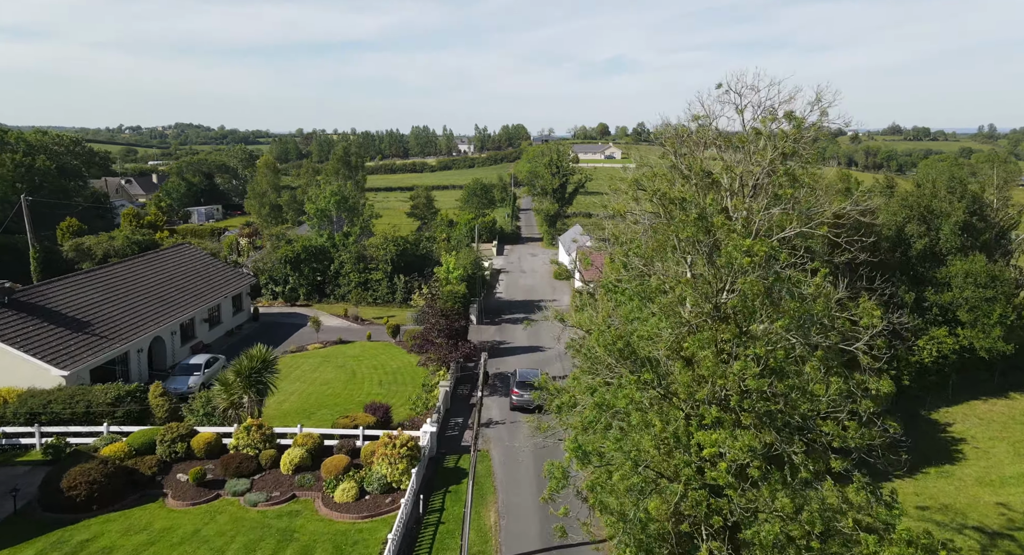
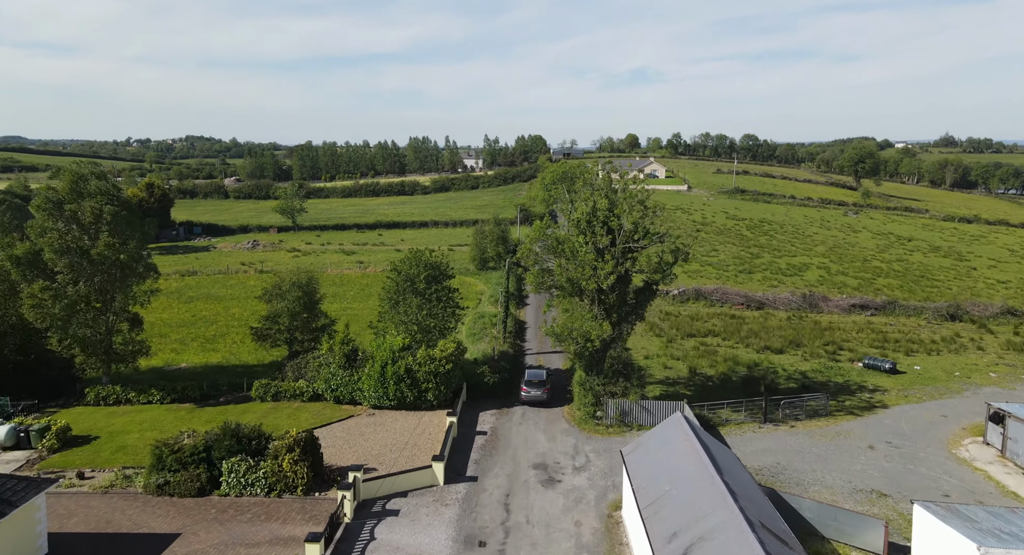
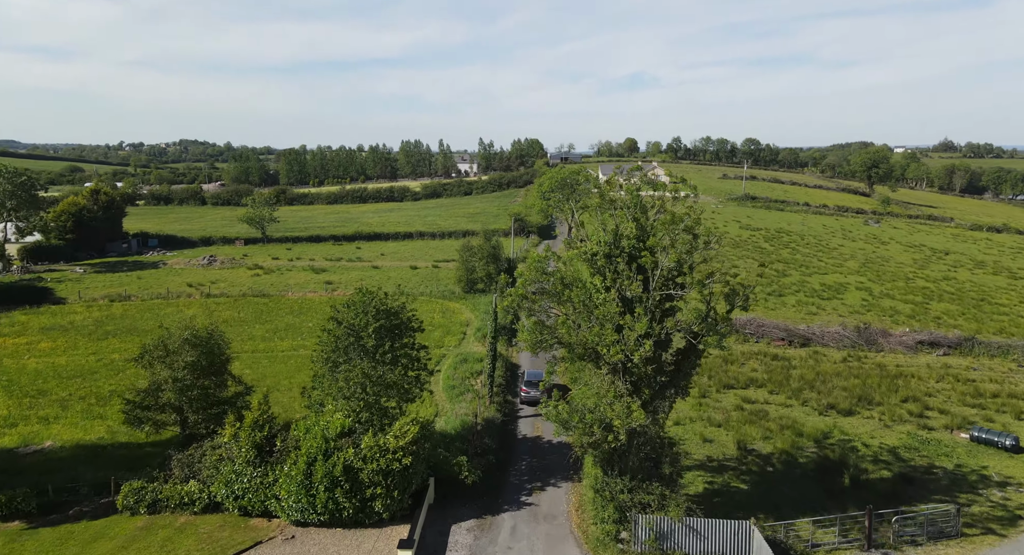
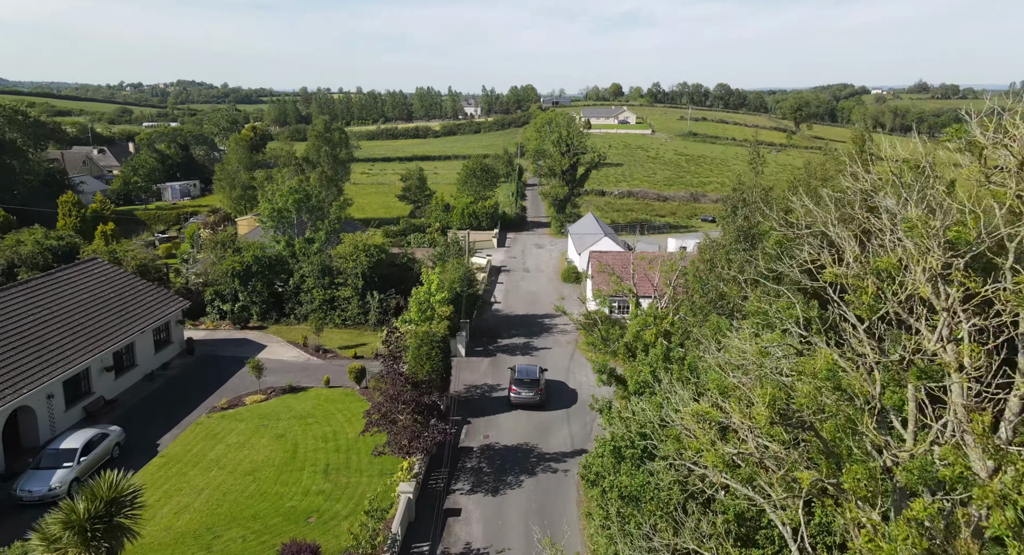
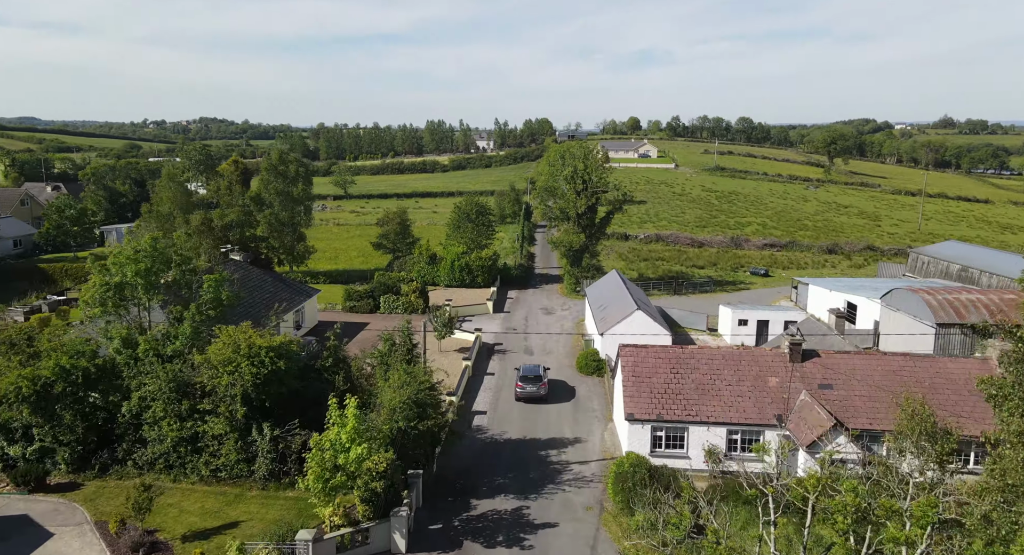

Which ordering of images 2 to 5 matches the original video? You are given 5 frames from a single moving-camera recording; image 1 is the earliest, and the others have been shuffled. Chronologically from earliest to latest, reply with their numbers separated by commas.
4, 5, 2, 3
